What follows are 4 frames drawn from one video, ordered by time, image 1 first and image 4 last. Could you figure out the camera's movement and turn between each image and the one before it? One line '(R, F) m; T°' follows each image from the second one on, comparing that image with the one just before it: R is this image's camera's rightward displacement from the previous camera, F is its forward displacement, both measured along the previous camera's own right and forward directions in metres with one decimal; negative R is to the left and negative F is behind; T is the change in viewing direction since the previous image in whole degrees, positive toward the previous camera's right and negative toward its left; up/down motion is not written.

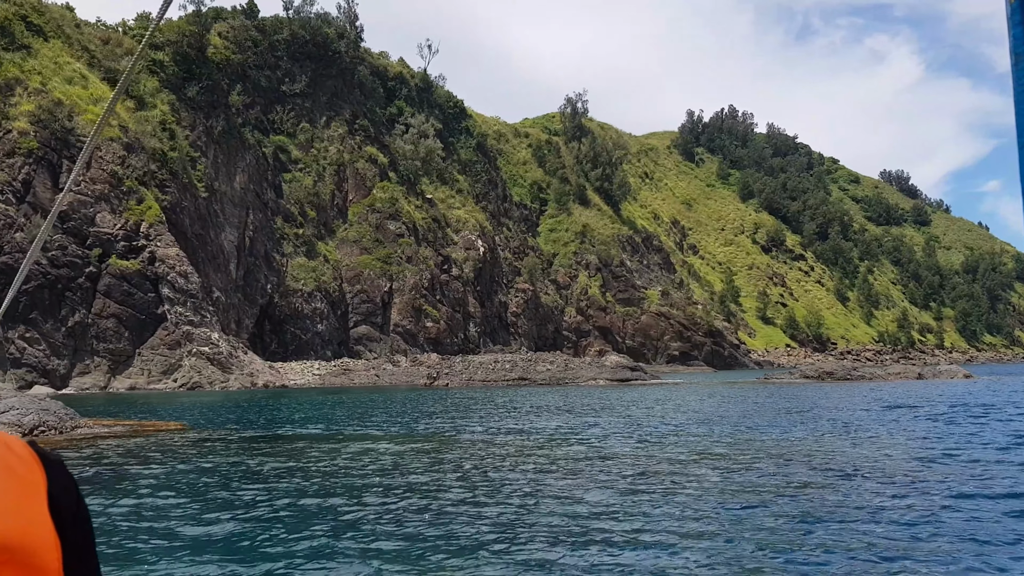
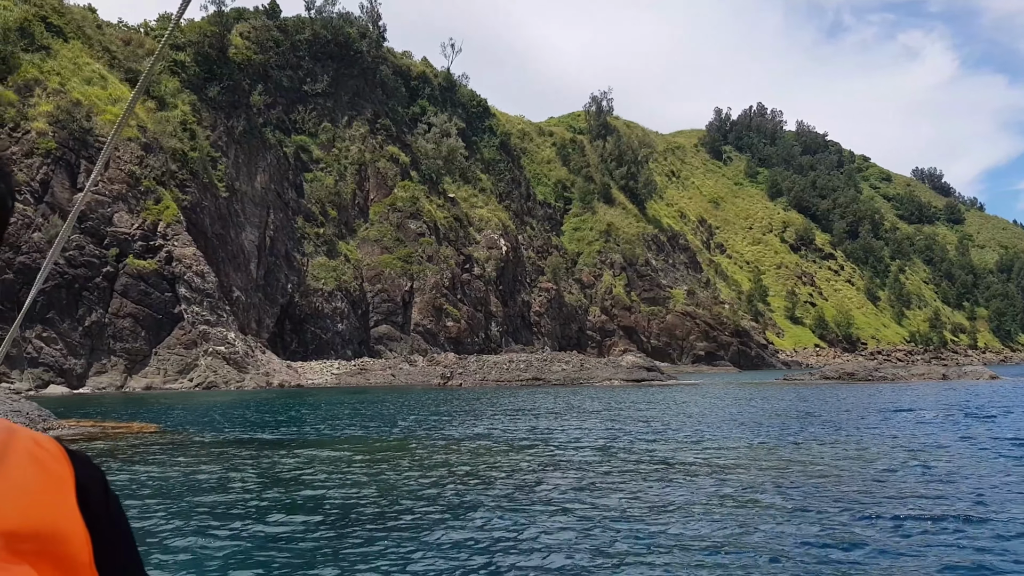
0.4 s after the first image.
(+0.5, +0.8) m; -2°
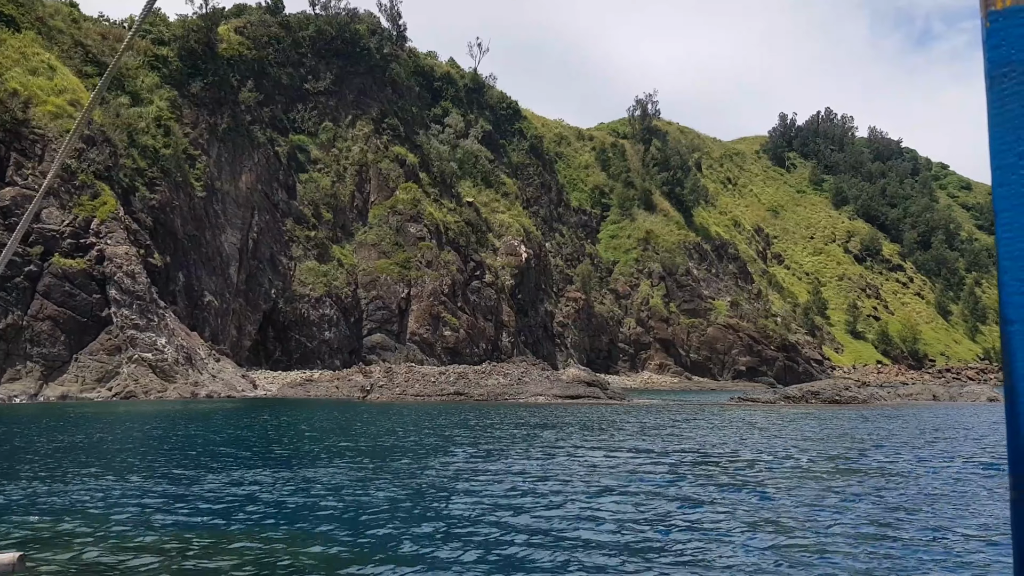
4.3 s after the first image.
(+6.0, +5.5) m; -5°
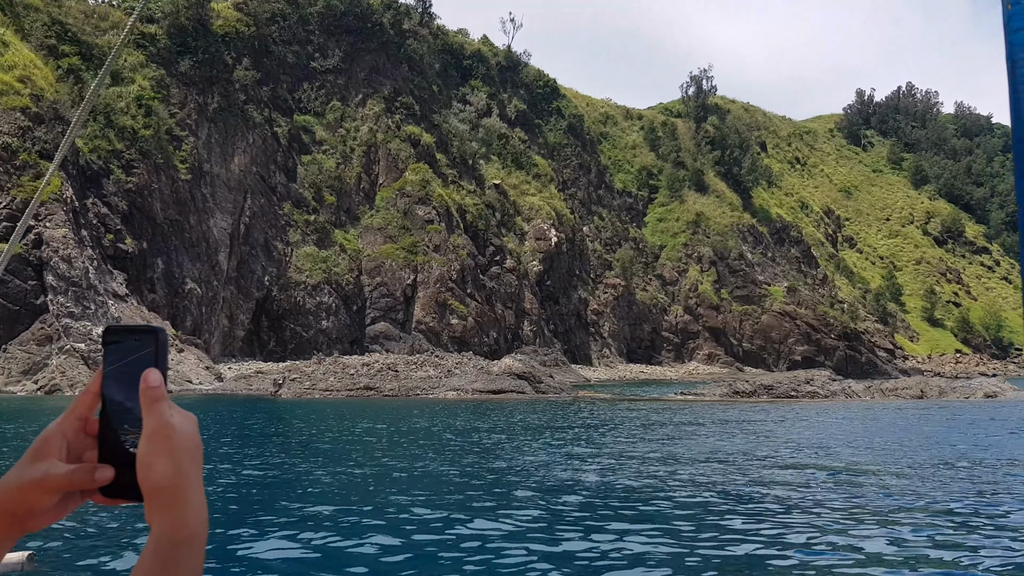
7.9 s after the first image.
(+5.4, +5.4) m; -5°
